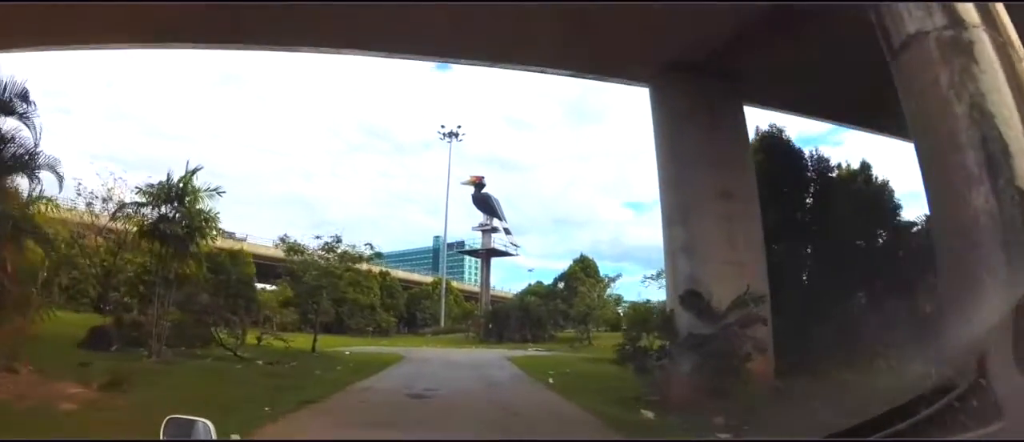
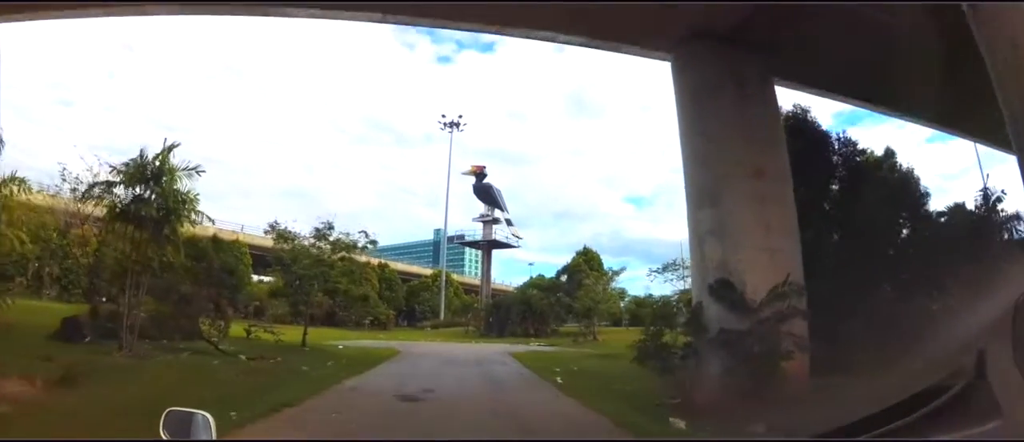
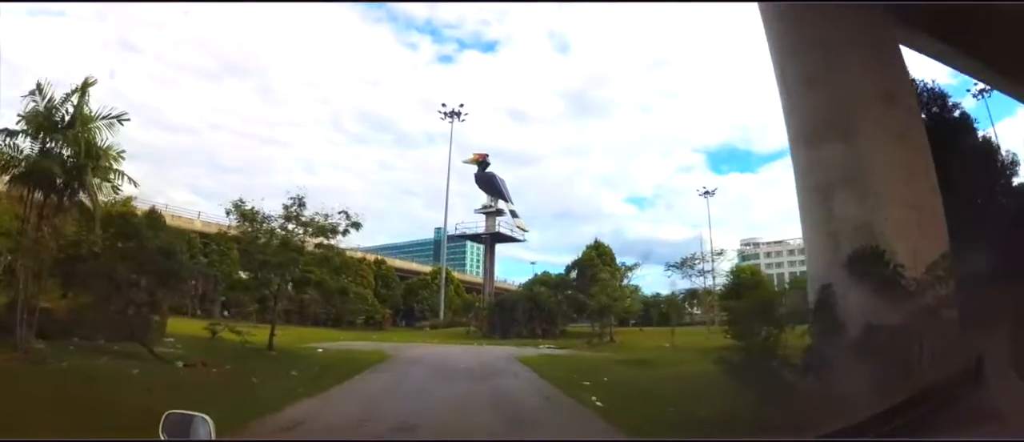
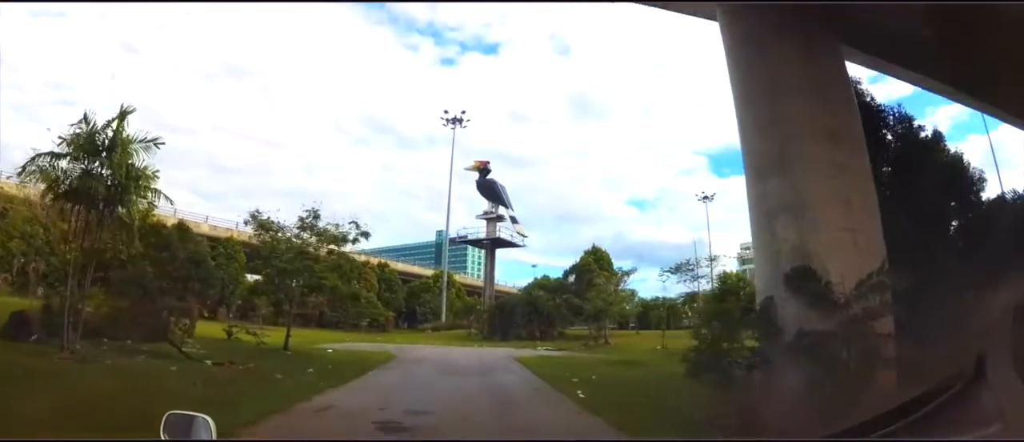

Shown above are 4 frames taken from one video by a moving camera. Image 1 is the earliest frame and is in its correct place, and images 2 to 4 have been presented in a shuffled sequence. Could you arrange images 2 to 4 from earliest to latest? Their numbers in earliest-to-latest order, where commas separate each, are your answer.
2, 4, 3
